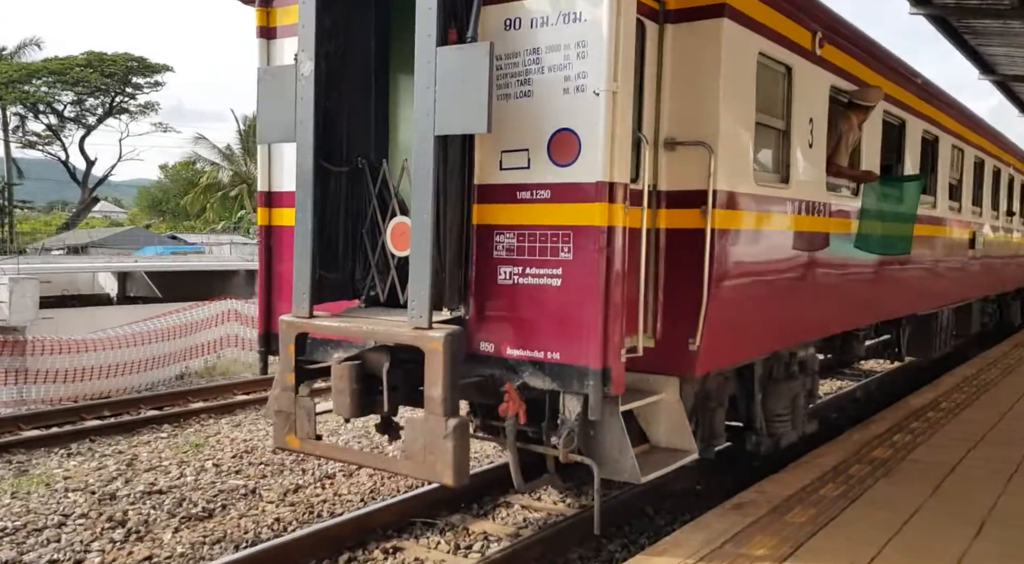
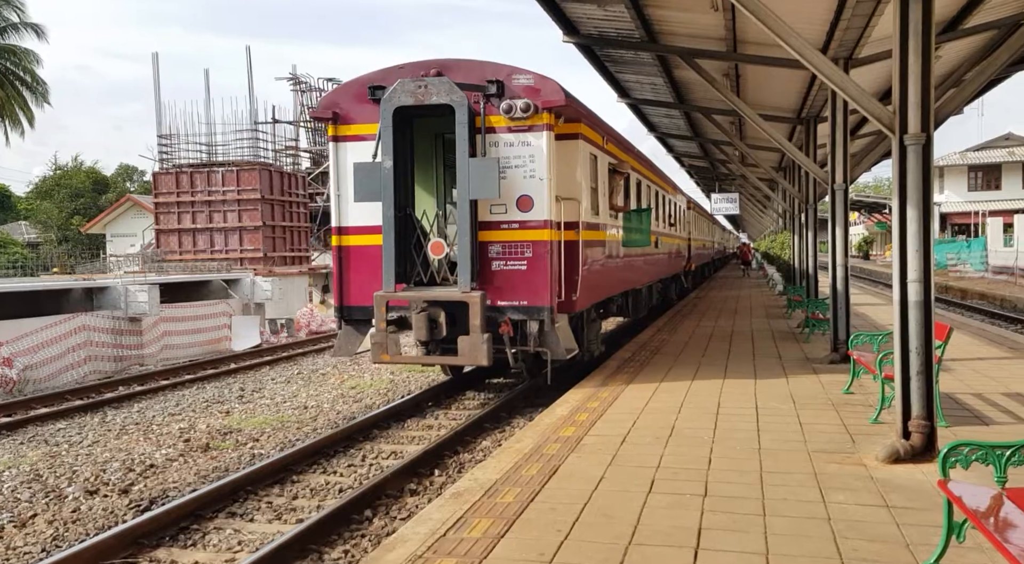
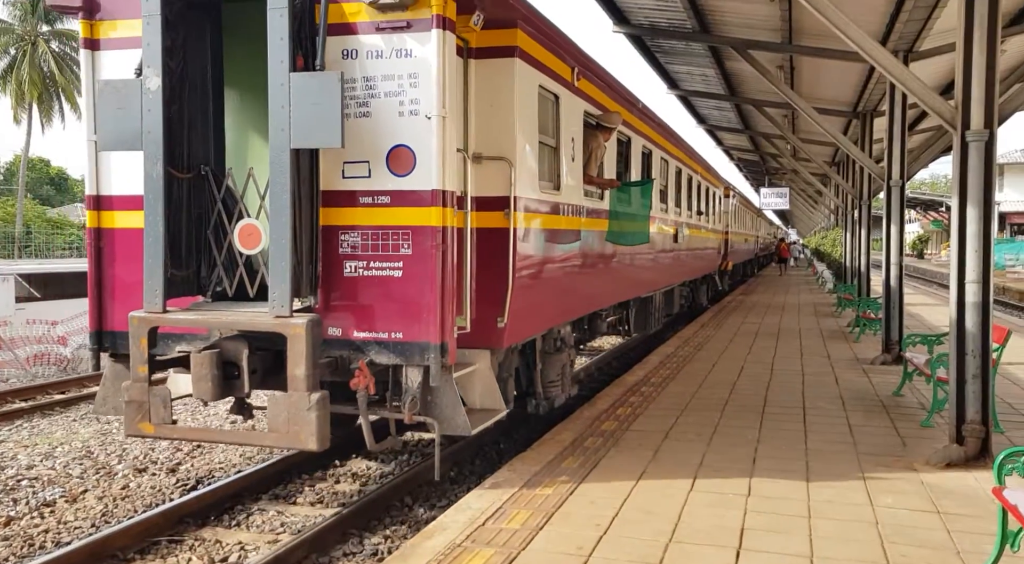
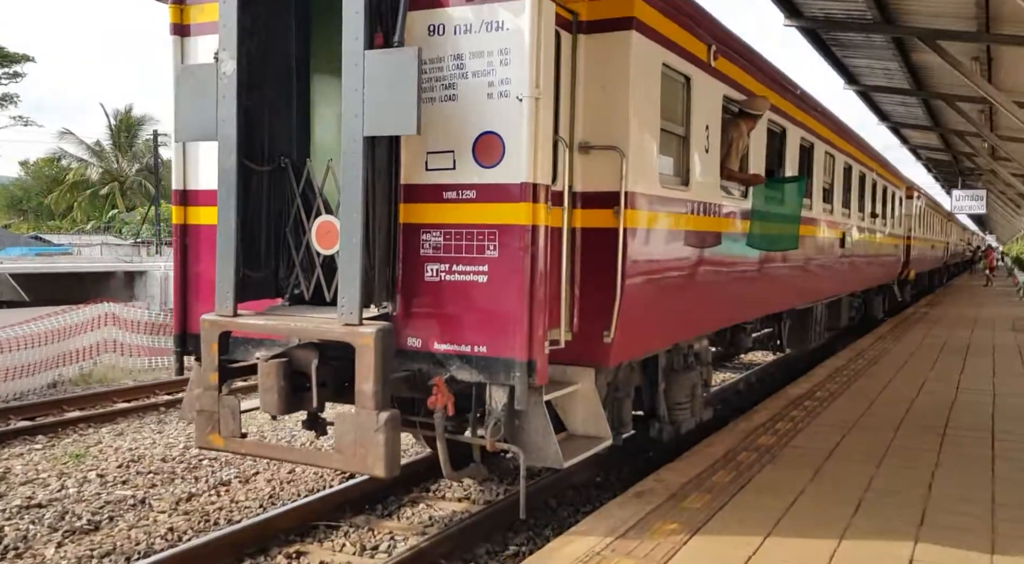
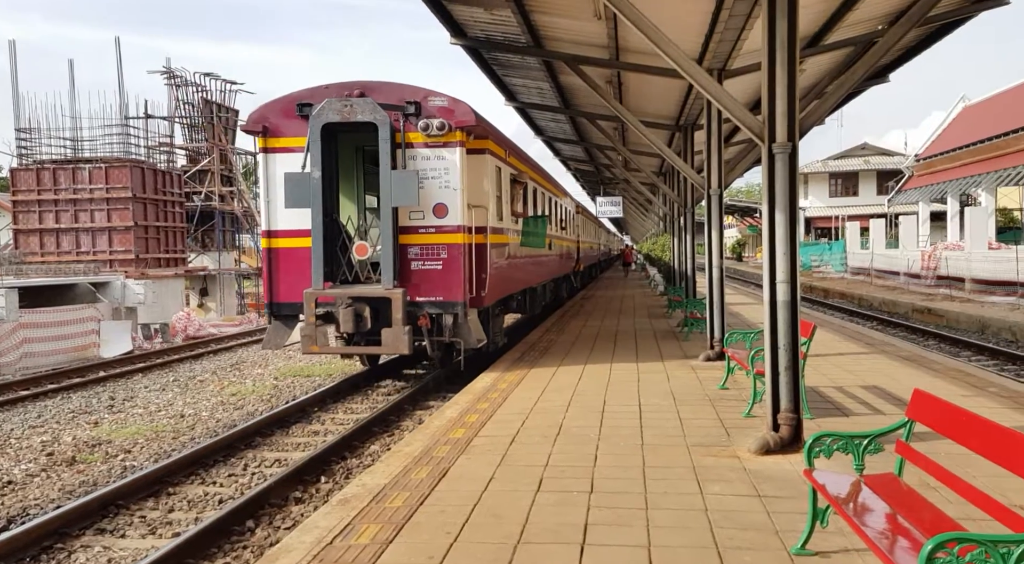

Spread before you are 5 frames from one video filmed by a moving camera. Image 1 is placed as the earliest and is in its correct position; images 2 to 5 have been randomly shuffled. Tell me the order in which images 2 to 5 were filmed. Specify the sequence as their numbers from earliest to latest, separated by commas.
4, 3, 2, 5
